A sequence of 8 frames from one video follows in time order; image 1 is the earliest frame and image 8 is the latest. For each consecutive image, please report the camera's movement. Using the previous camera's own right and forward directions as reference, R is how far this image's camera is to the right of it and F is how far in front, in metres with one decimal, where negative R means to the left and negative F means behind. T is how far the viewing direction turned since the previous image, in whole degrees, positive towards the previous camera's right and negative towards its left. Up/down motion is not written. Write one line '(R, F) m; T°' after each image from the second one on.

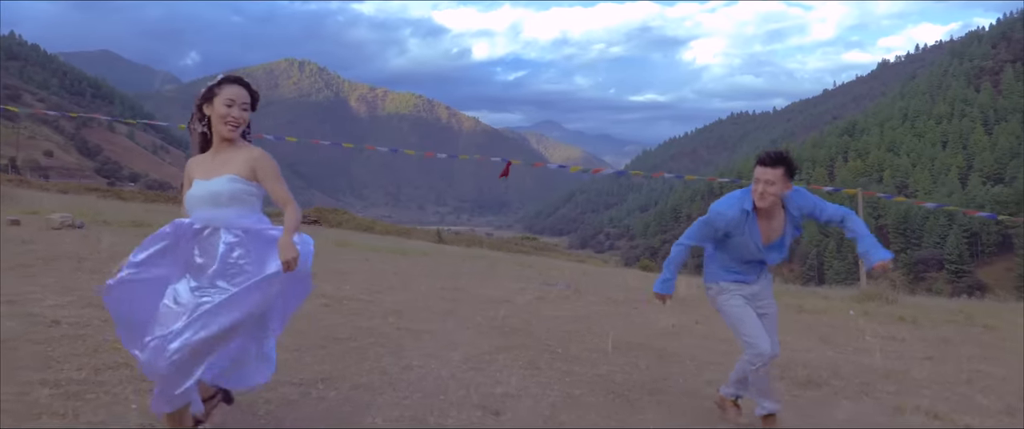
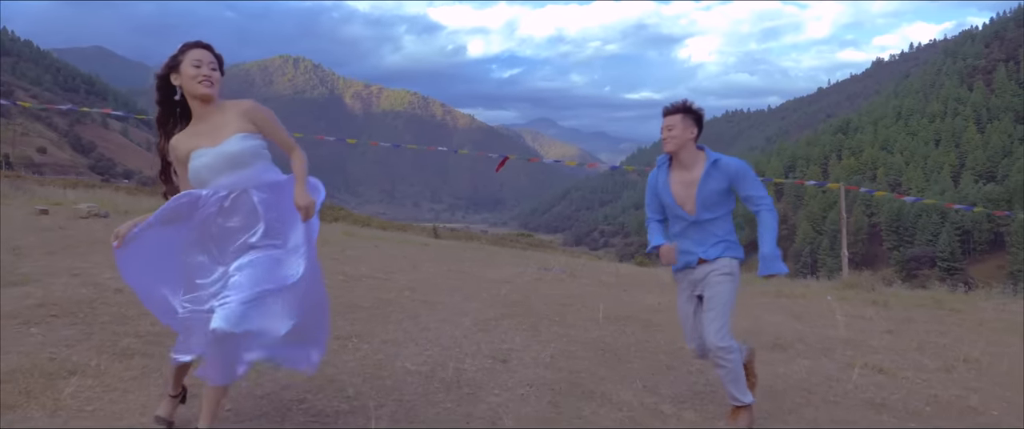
(-0.1, -0.8) m; 0°
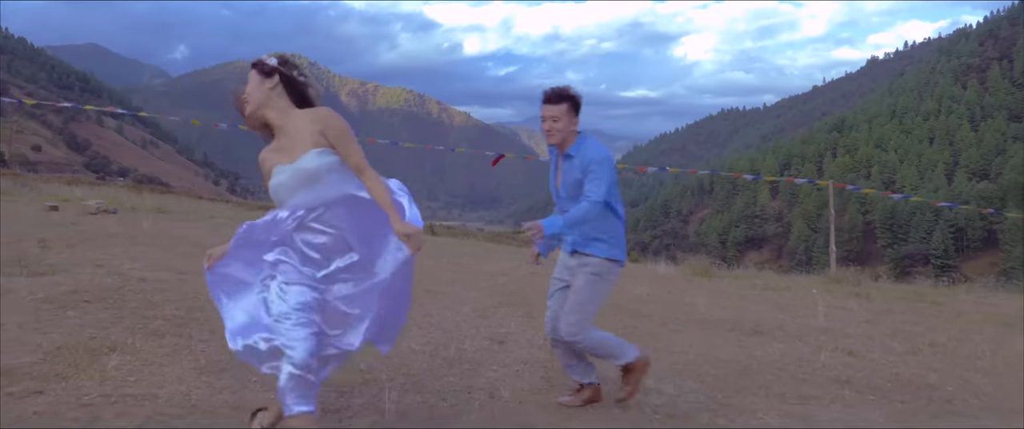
(0.0, -0.4) m; 0°
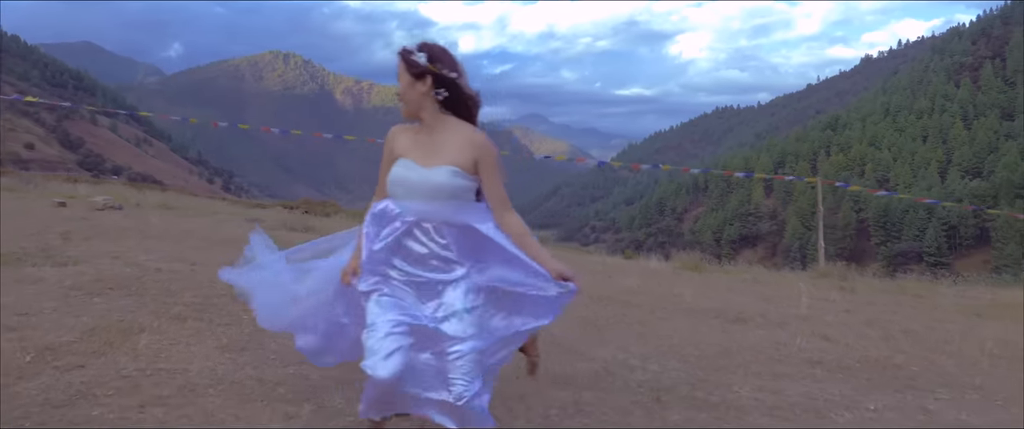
(0.0, -0.4) m; 0°
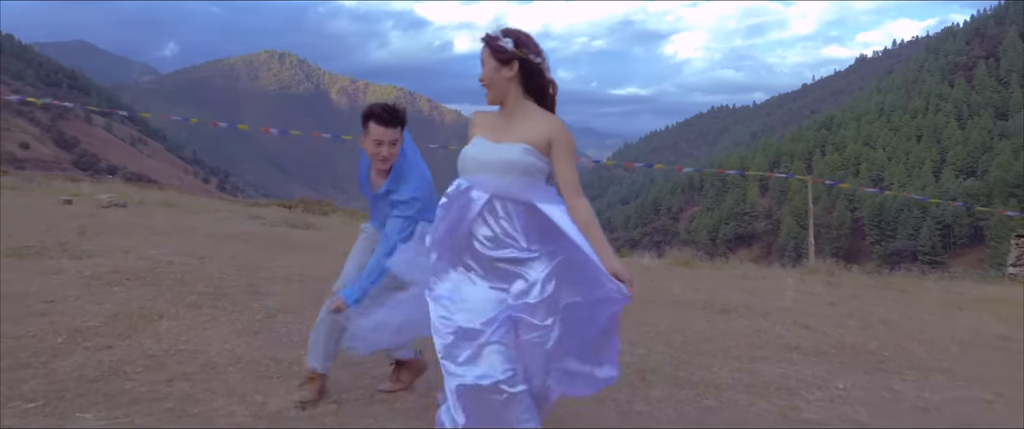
(0.0, -0.3) m; 0°
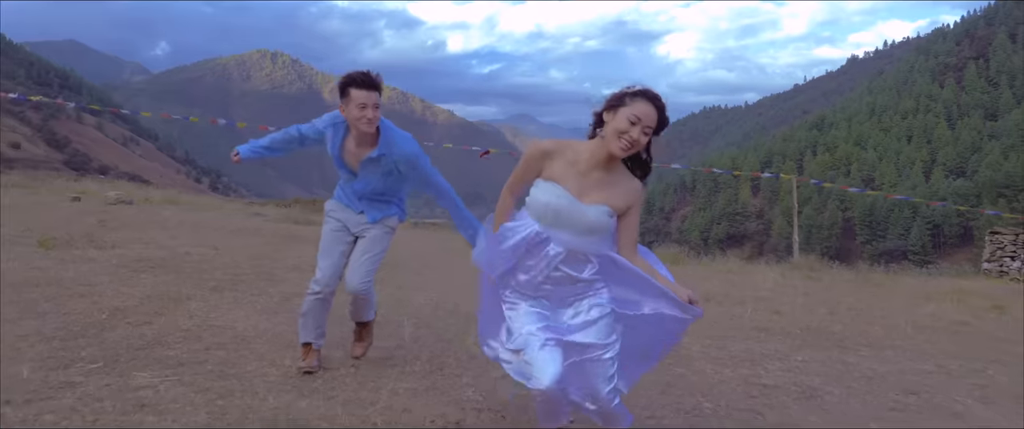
(0.0, -0.6) m; 0°
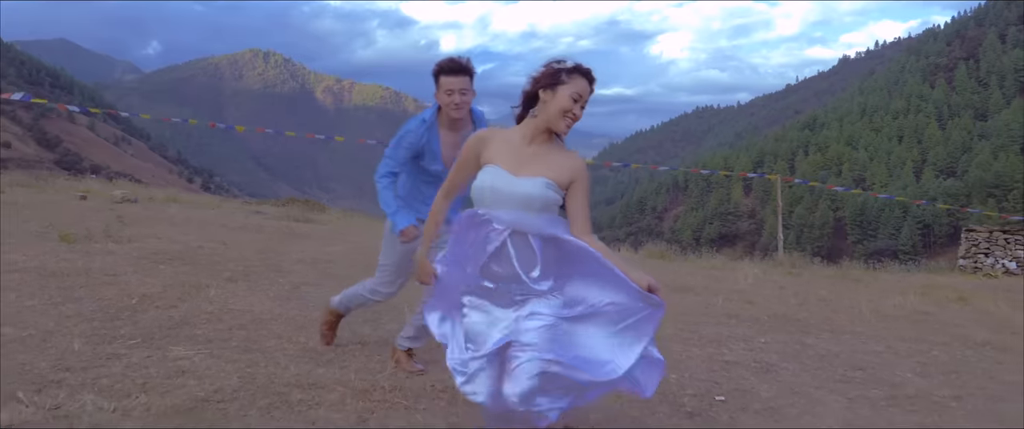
(0.0, -0.5) m; 0°
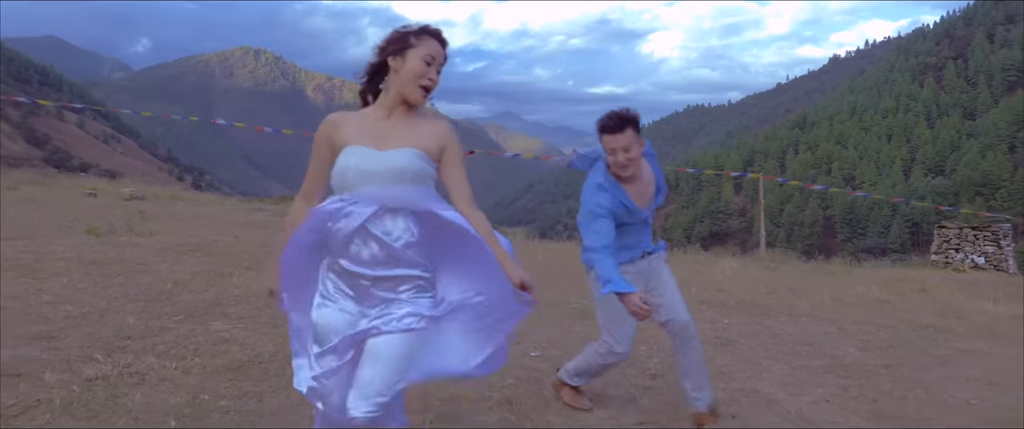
(0.0, -0.7) m; +1°
